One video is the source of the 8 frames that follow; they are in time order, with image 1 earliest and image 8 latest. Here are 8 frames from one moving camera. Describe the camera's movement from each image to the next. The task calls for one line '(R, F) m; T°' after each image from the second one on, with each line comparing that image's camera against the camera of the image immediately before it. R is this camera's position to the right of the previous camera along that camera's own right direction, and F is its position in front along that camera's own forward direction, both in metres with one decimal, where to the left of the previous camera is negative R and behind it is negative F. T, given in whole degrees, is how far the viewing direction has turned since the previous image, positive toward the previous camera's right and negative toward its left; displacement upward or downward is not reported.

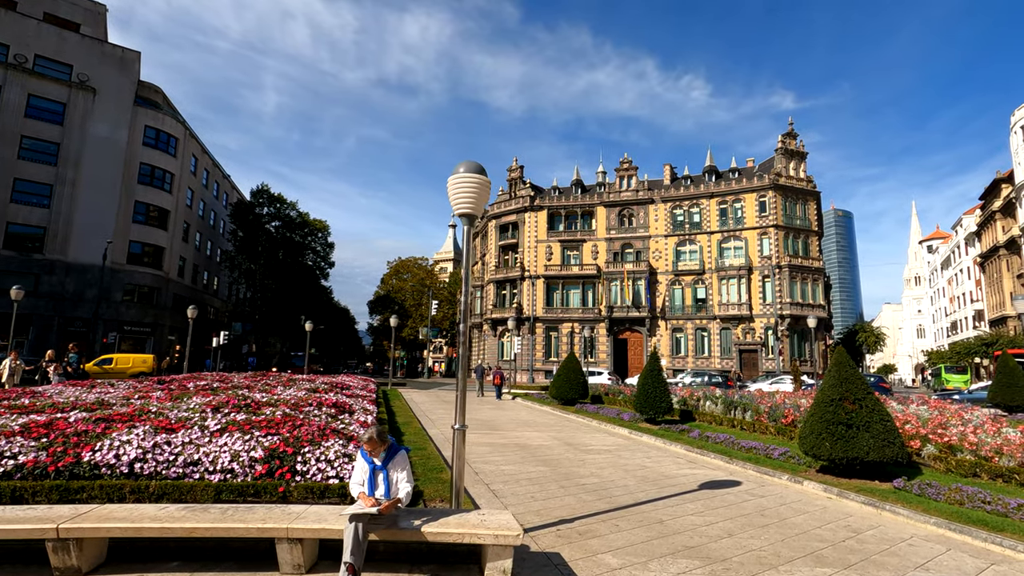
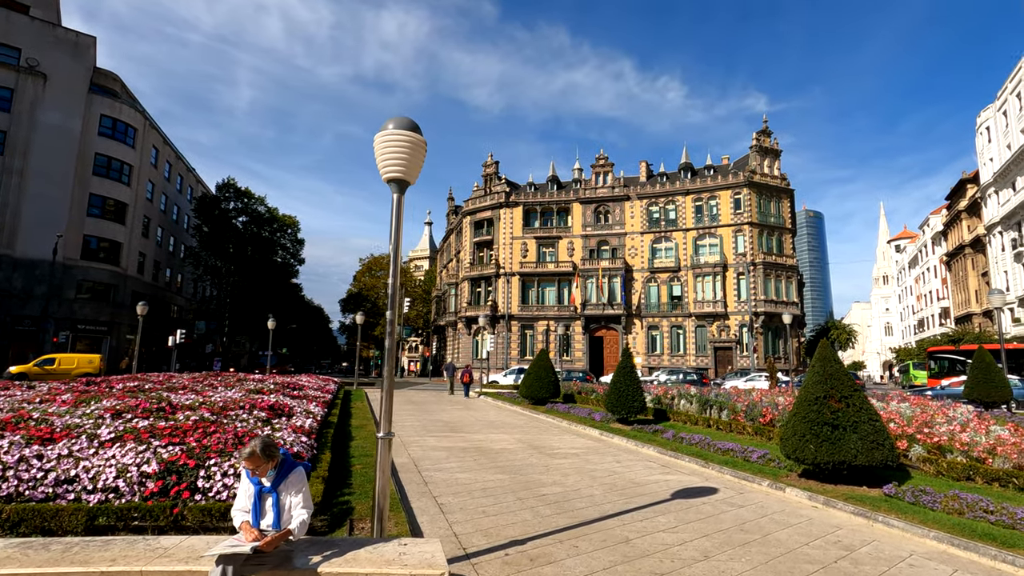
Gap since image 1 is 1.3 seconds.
(+0.4, +1.0) m; +2°
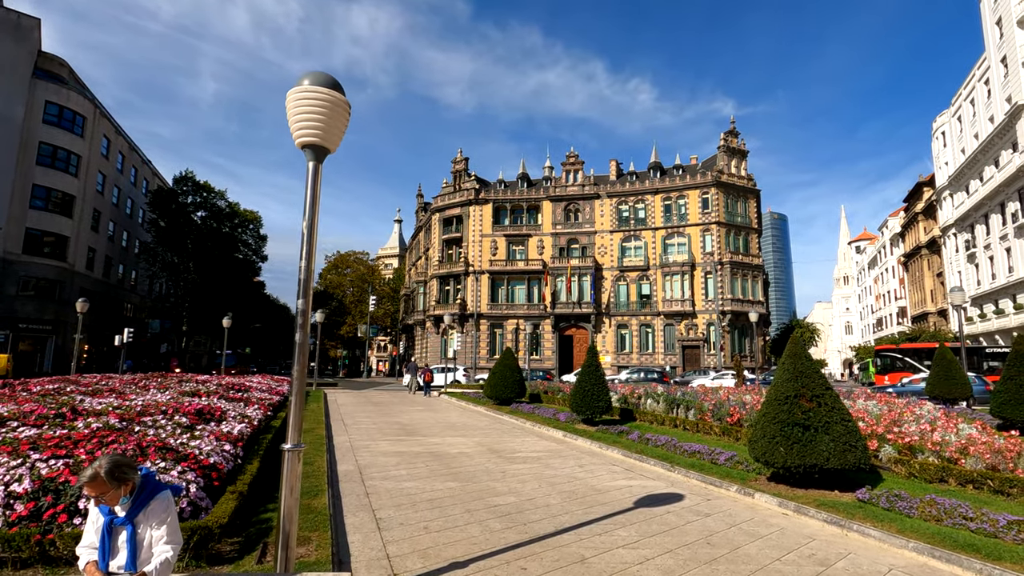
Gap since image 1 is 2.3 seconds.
(+0.3, +0.7) m; +3°
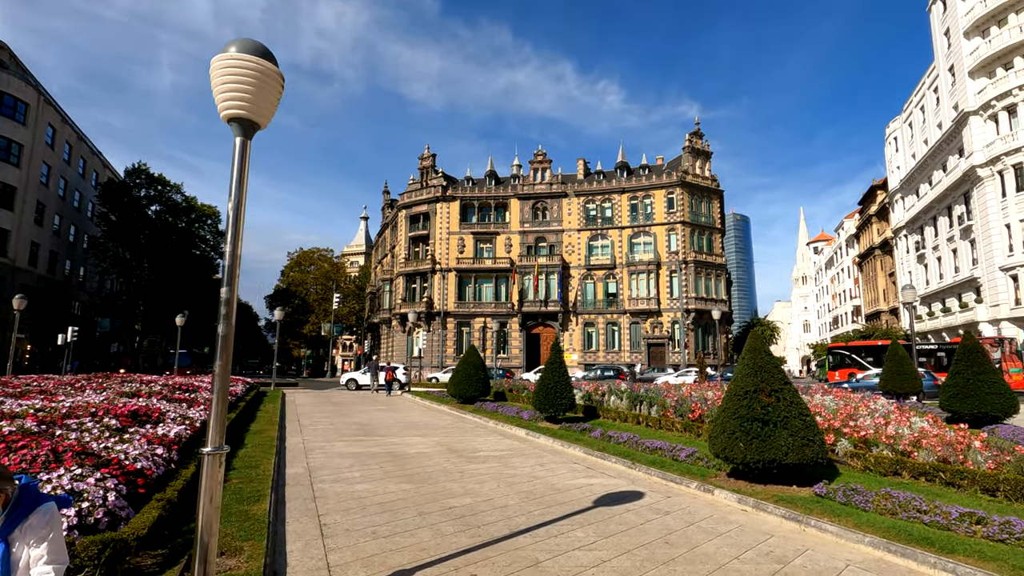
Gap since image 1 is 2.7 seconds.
(+0.2, +0.3) m; +3°
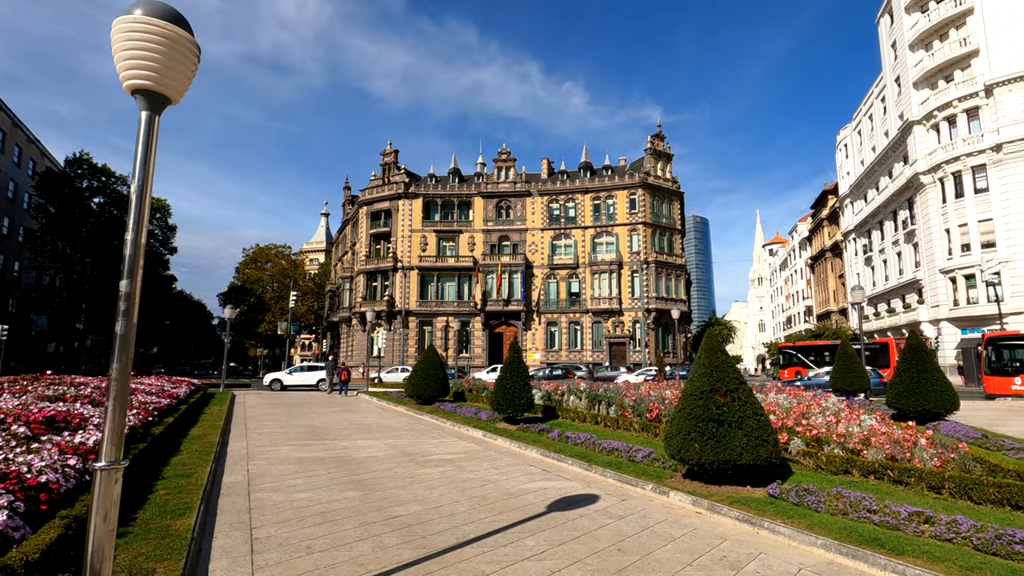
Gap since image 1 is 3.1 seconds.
(+0.2, +0.3) m; +4°
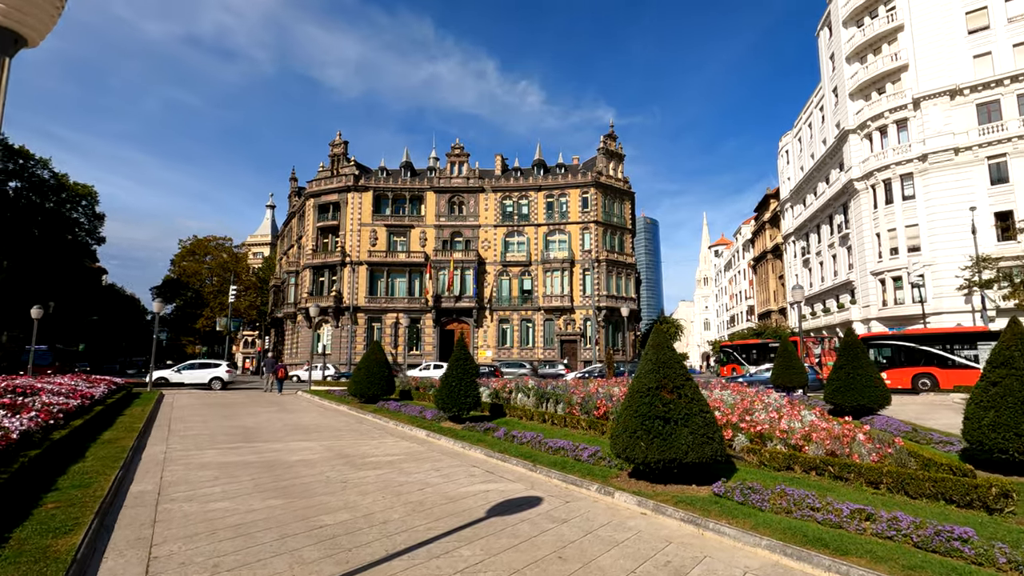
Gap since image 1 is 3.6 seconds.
(+0.2, +0.4) m; +5°
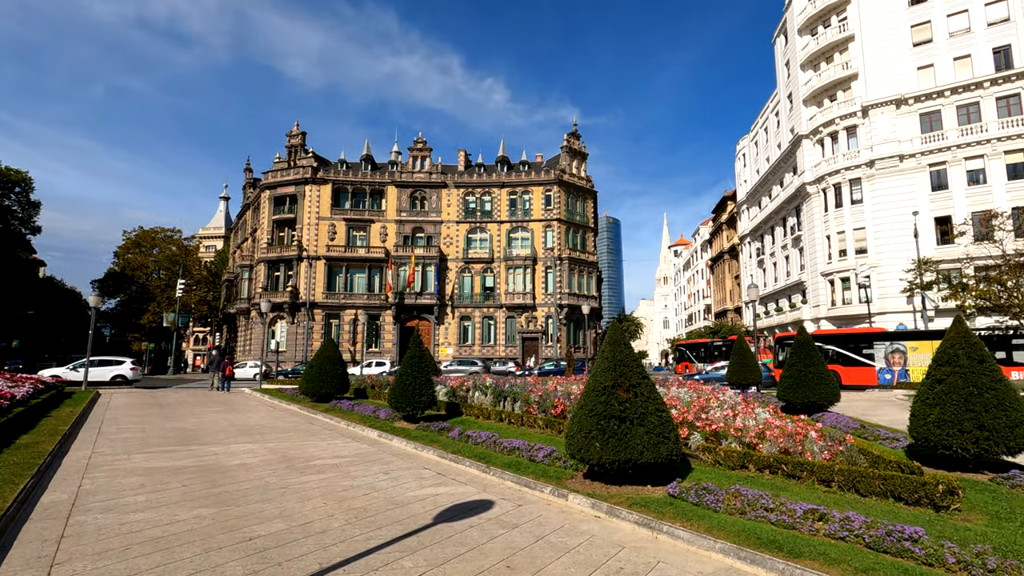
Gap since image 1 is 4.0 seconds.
(+0.2, +0.3) m; +4°
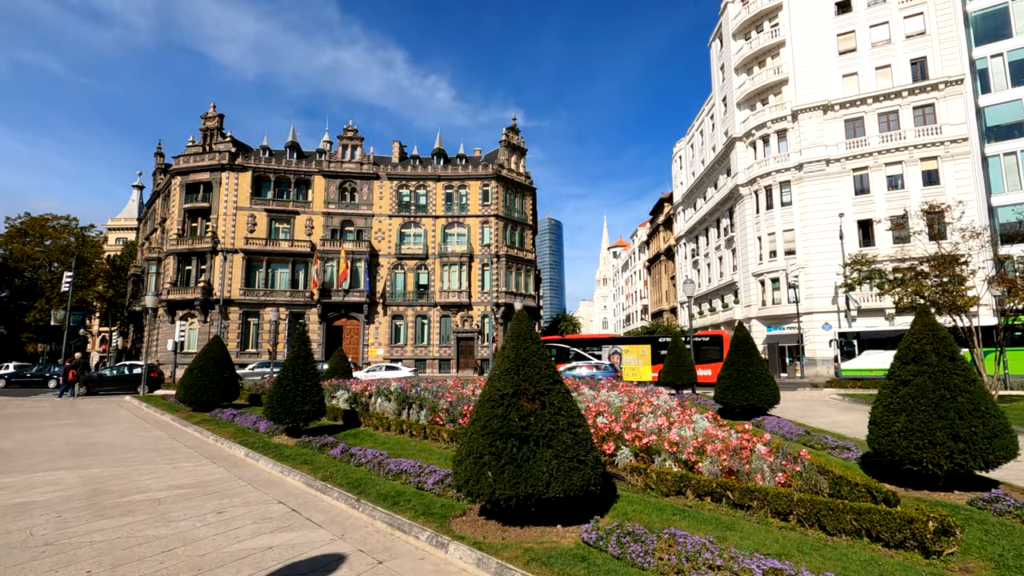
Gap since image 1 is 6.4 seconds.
(+0.8, +1.9) m; +6°
